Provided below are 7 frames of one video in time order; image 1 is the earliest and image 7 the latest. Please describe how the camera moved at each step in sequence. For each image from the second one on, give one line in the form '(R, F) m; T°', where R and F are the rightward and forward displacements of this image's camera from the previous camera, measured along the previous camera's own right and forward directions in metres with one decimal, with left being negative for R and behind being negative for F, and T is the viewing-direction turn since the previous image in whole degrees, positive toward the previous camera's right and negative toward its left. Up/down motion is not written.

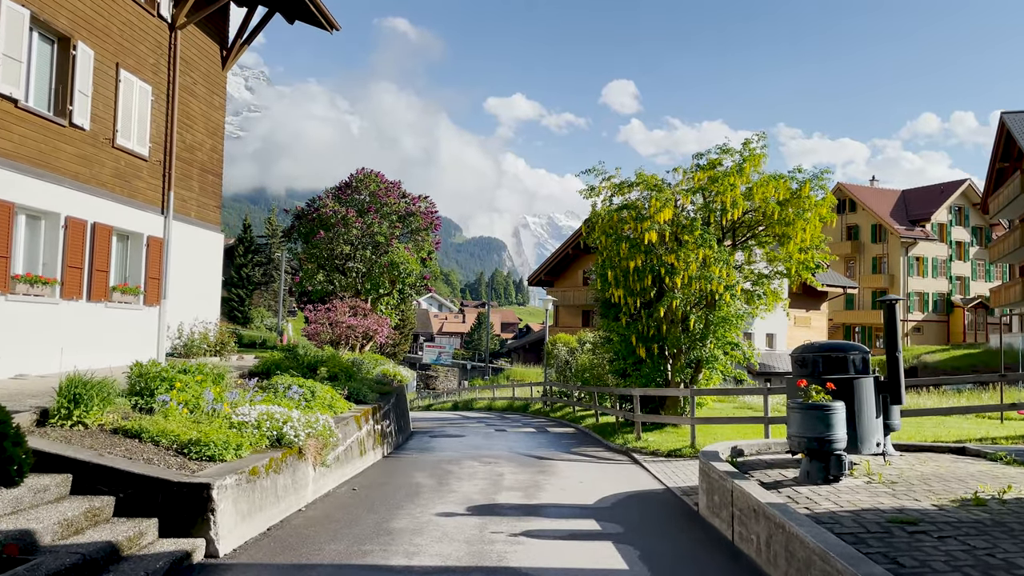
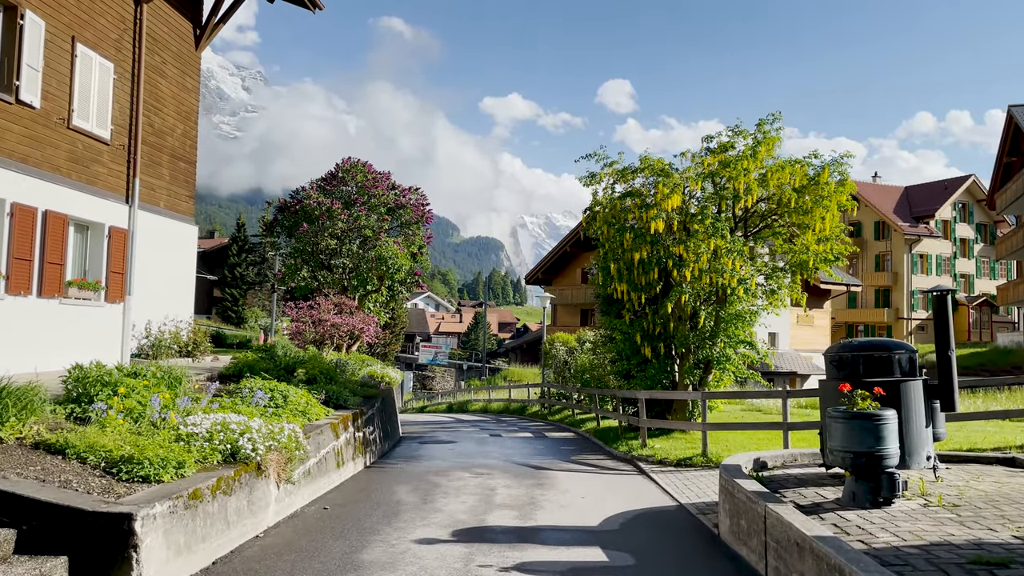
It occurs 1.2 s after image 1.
(+0.1, +1.3) m; 0°
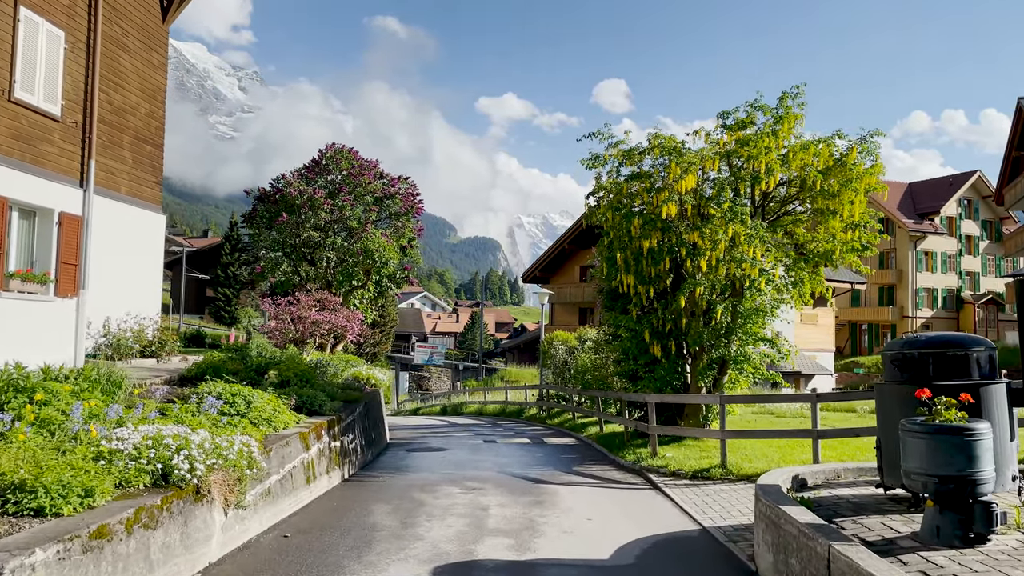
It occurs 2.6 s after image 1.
(0.0, +1.4) m; 0°
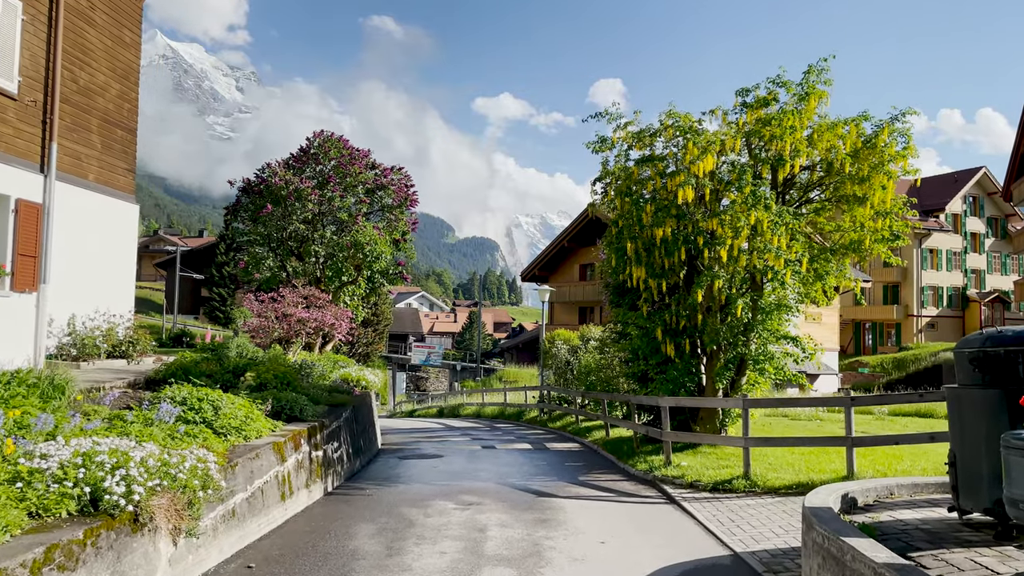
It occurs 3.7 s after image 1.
(0.0, +1.1) m; 0°
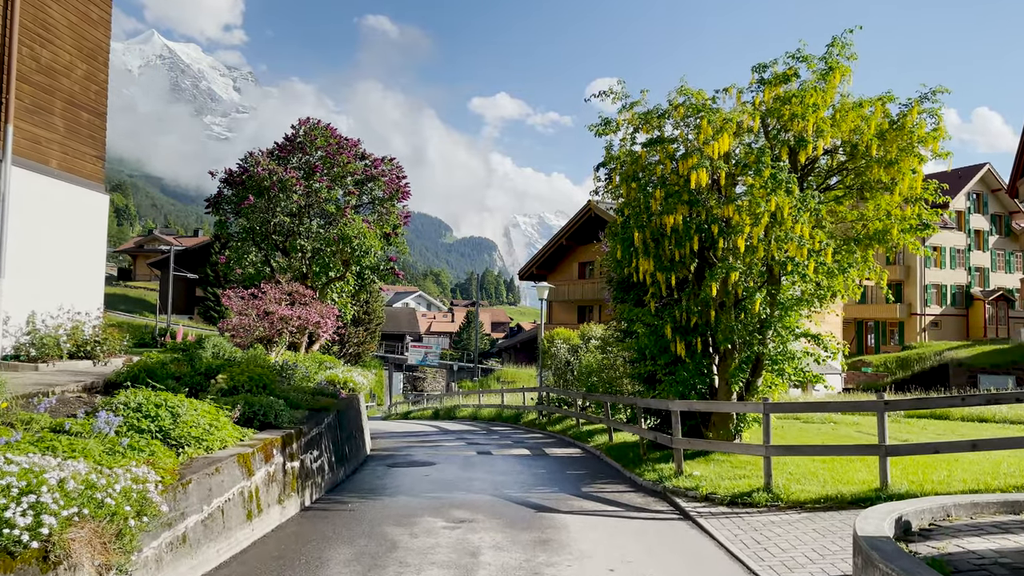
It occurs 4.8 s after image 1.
(0.0, +1.0) m; 0°
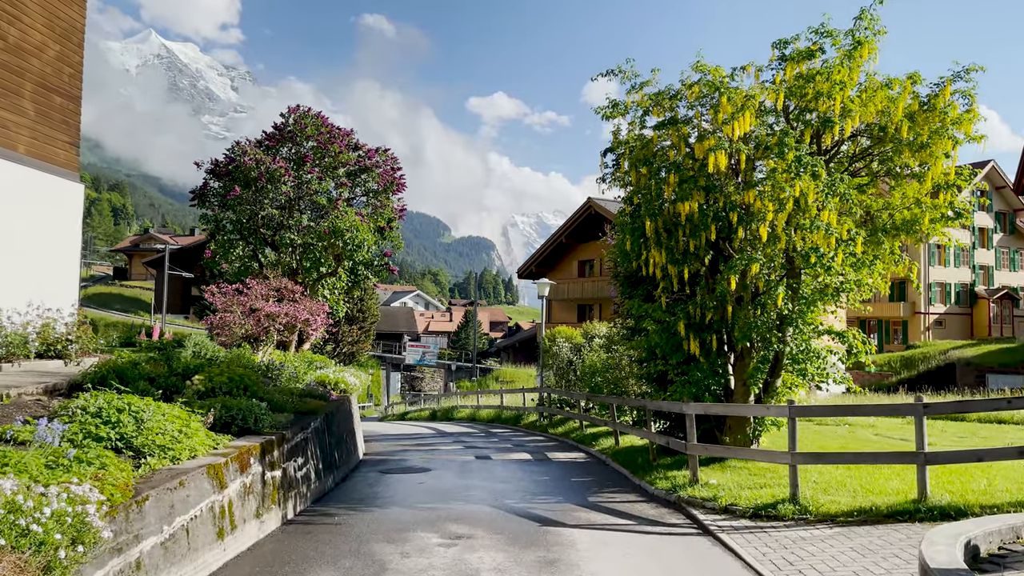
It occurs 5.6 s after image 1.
(0.0, +0.8) m; 0°
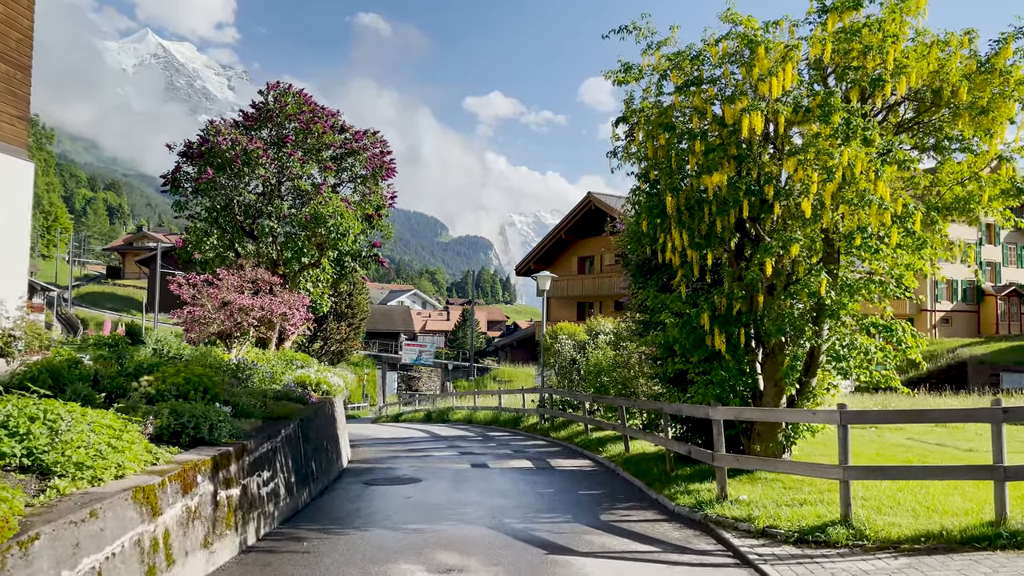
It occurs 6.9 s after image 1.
(0.0, +1.3) m; 0°
